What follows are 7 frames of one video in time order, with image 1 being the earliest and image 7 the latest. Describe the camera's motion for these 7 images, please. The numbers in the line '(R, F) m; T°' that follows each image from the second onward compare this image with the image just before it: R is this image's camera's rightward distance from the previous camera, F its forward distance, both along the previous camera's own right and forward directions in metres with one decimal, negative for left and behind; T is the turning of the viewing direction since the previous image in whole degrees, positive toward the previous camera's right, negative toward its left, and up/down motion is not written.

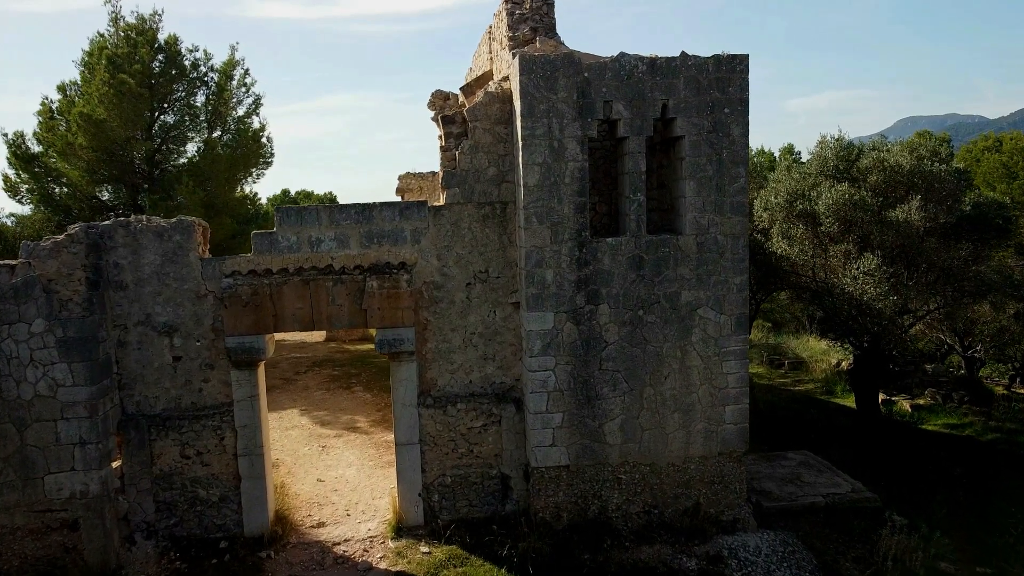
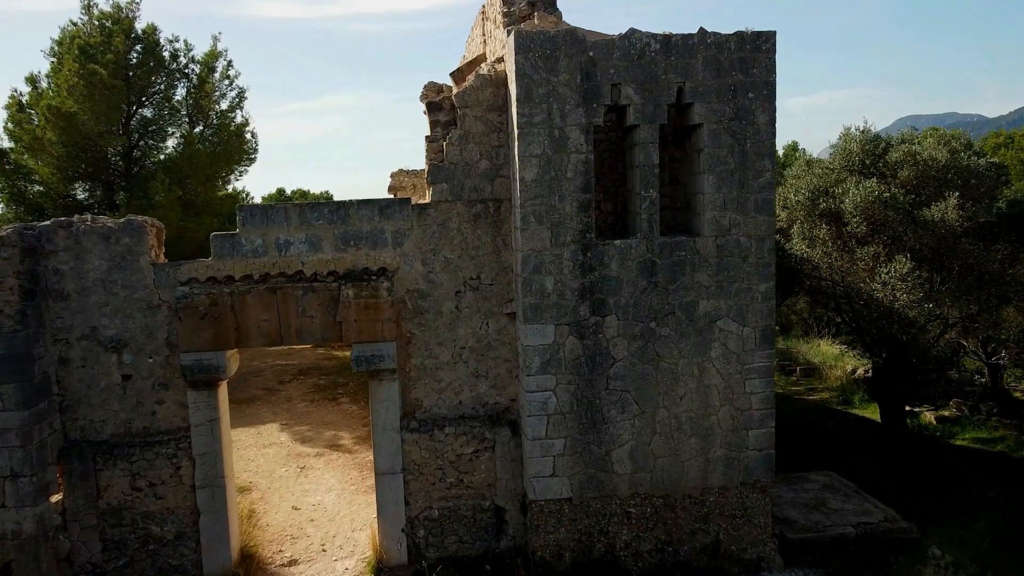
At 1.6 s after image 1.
(0.0, +0.7) m; 0°
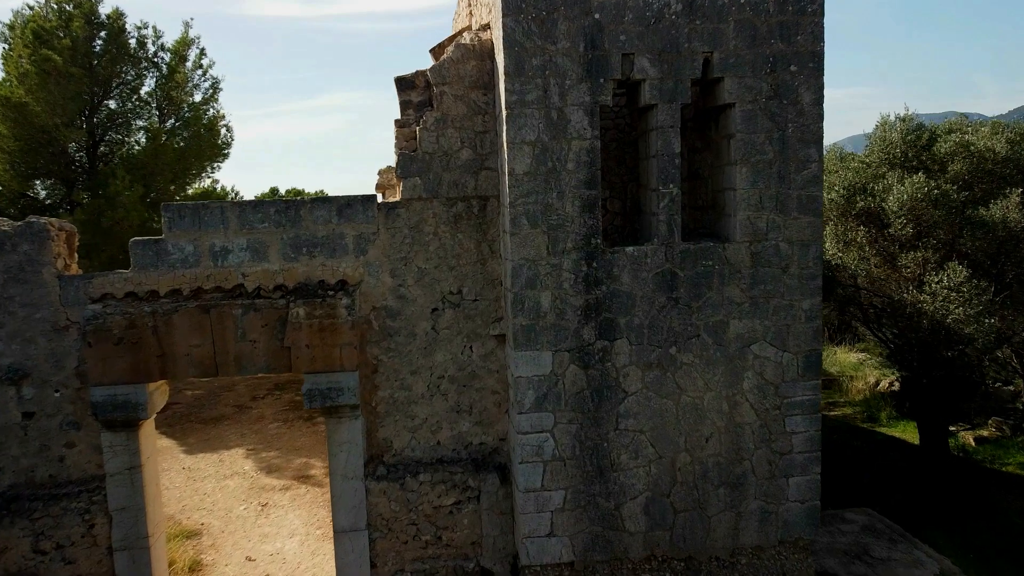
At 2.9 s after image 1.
(+0.1, +0.9) m; 0°
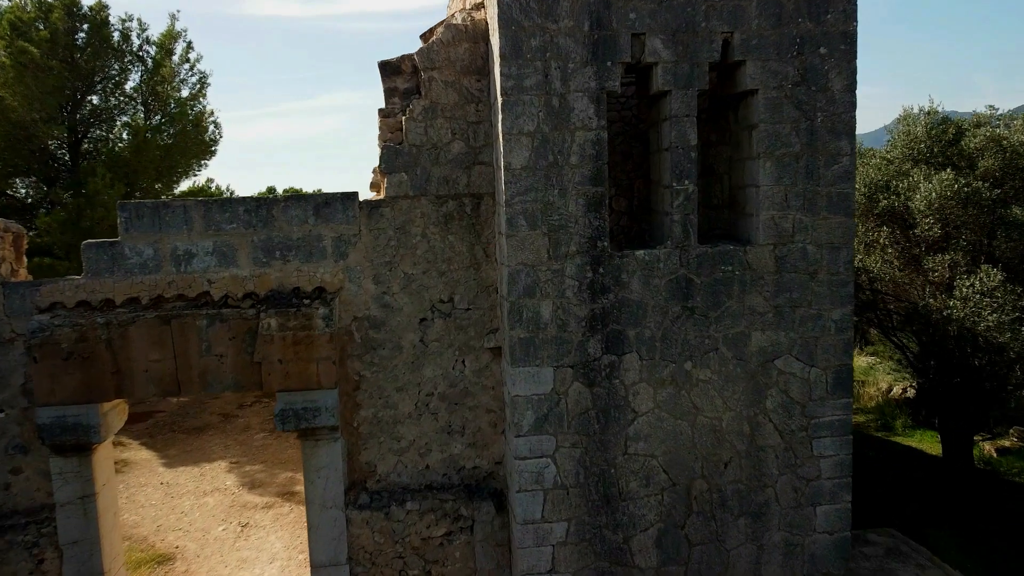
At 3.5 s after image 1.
(0.0, +0.4) m; 0°
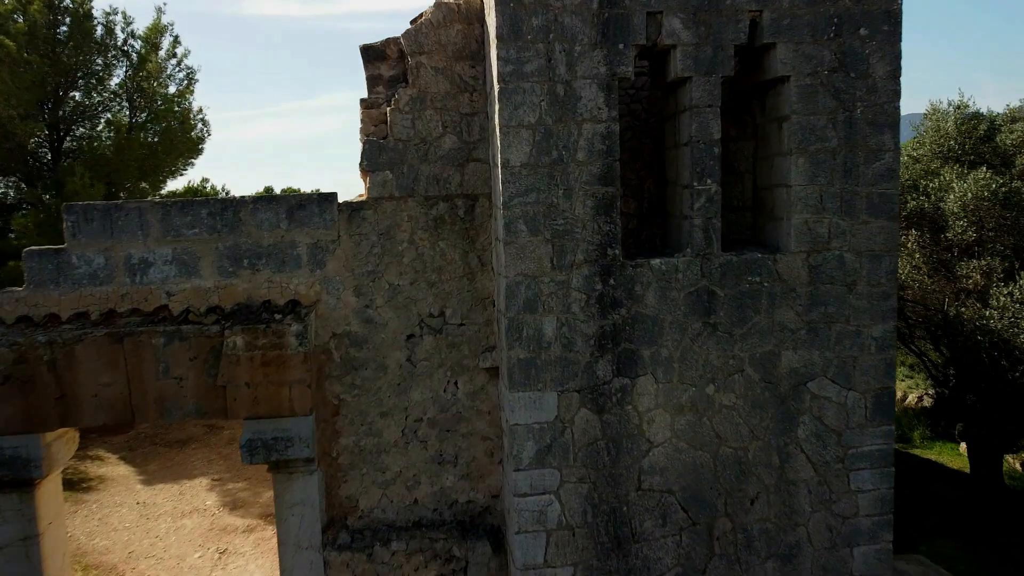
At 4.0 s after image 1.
(0.0, +0.4) m; 0°
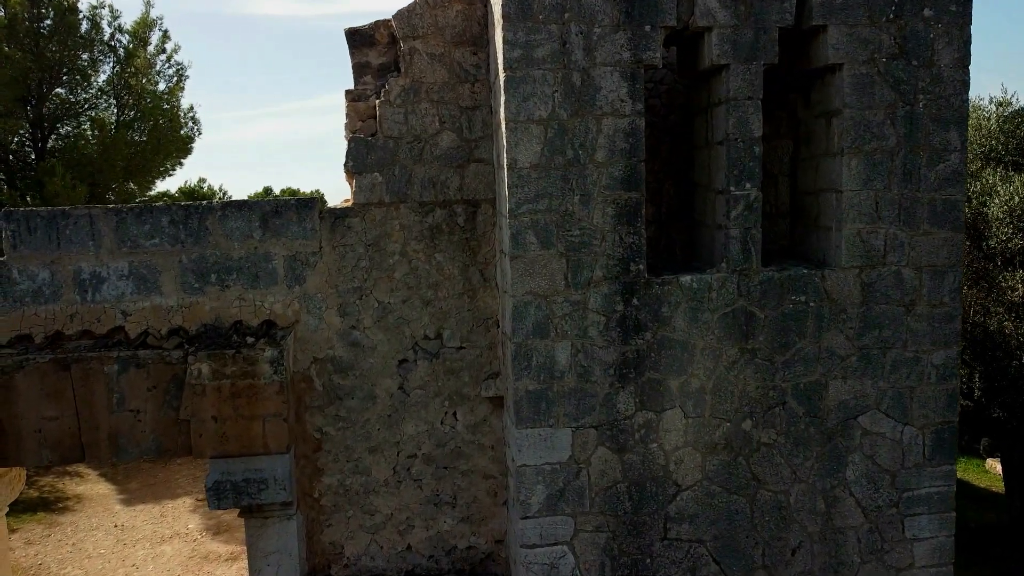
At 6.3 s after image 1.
(0.0, +0.4) m; 0°
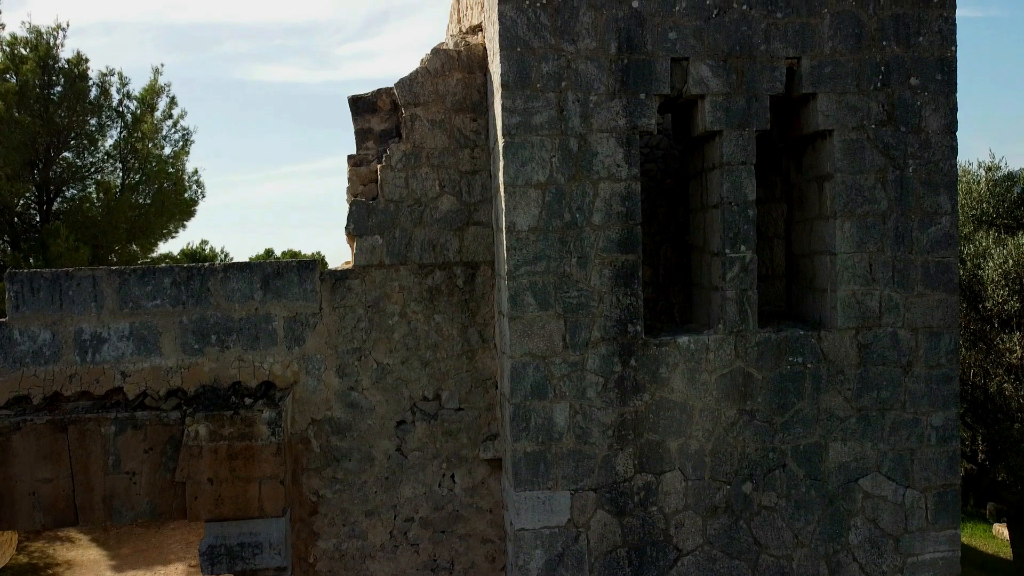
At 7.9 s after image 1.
(0.0, 0.0) m; 0°
